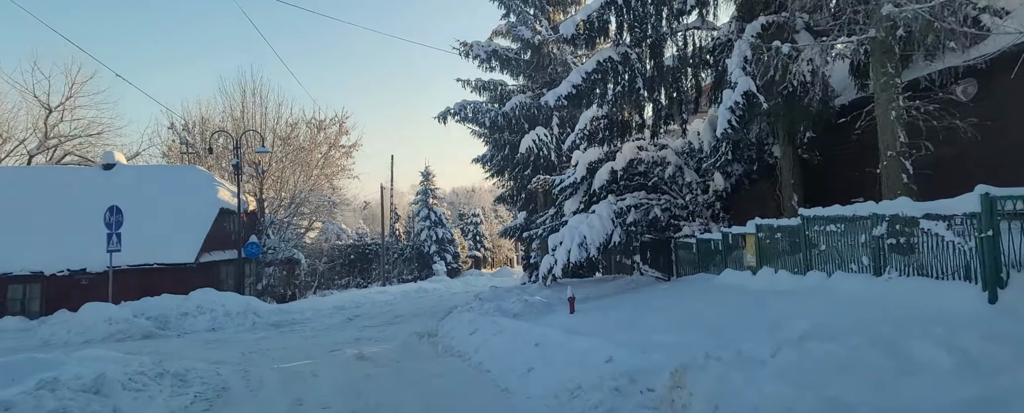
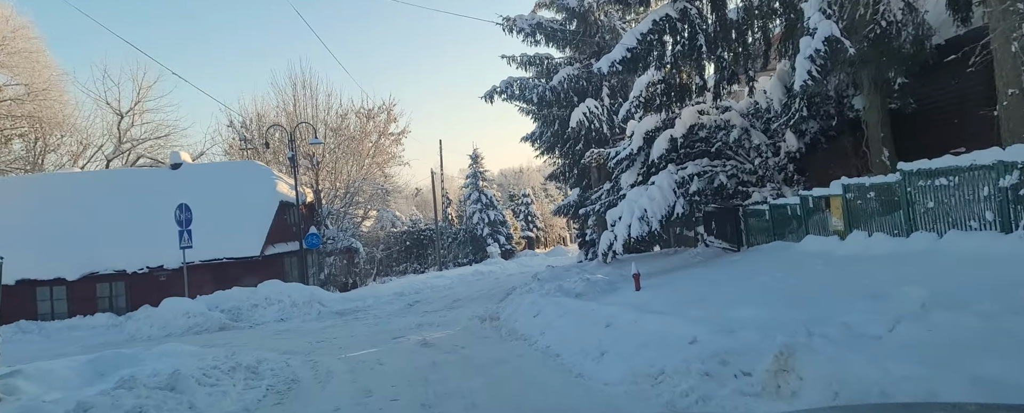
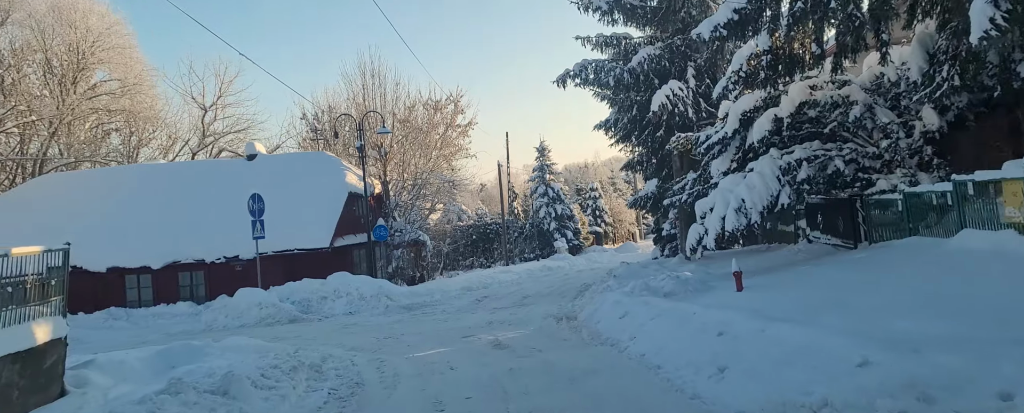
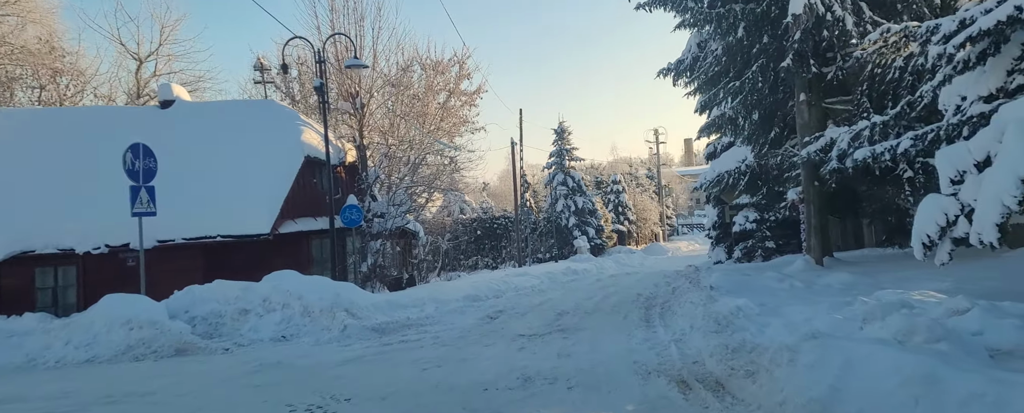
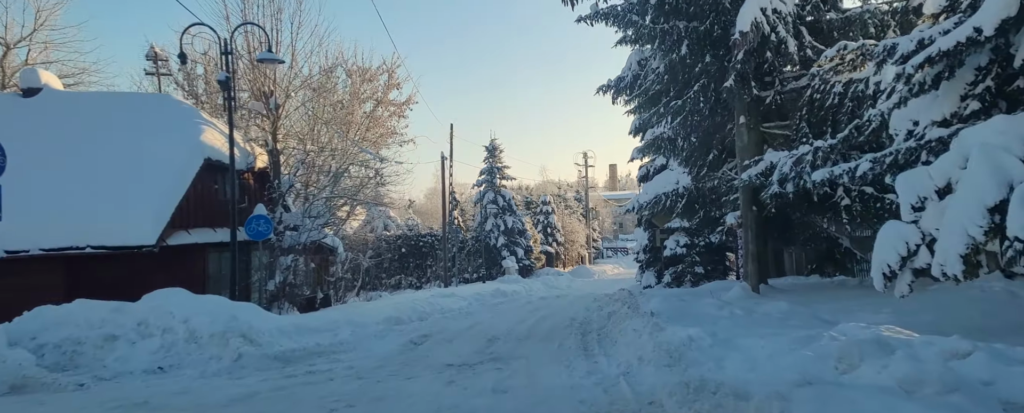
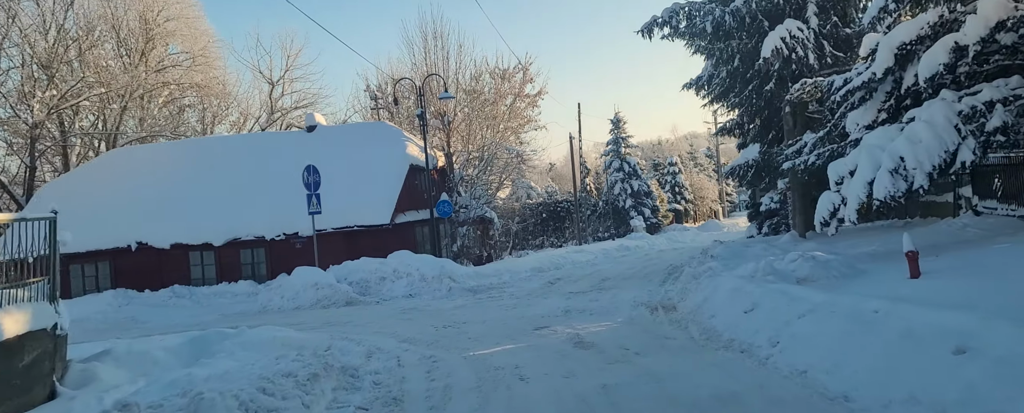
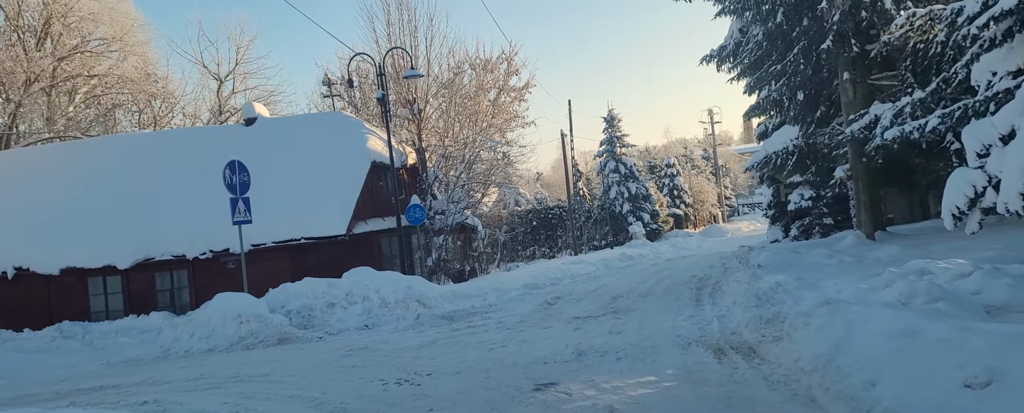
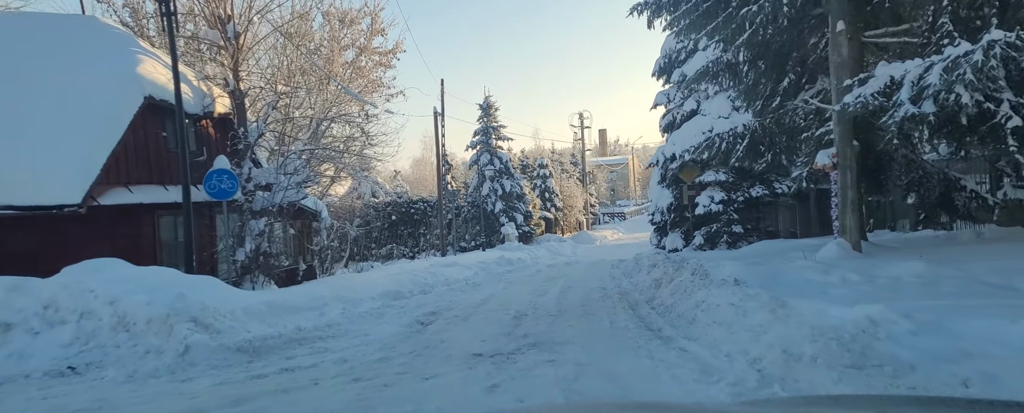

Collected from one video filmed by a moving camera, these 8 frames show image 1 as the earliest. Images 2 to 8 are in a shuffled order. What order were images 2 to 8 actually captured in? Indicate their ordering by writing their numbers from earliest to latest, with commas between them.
2, 3, 6, 7, 4, 5, 8
